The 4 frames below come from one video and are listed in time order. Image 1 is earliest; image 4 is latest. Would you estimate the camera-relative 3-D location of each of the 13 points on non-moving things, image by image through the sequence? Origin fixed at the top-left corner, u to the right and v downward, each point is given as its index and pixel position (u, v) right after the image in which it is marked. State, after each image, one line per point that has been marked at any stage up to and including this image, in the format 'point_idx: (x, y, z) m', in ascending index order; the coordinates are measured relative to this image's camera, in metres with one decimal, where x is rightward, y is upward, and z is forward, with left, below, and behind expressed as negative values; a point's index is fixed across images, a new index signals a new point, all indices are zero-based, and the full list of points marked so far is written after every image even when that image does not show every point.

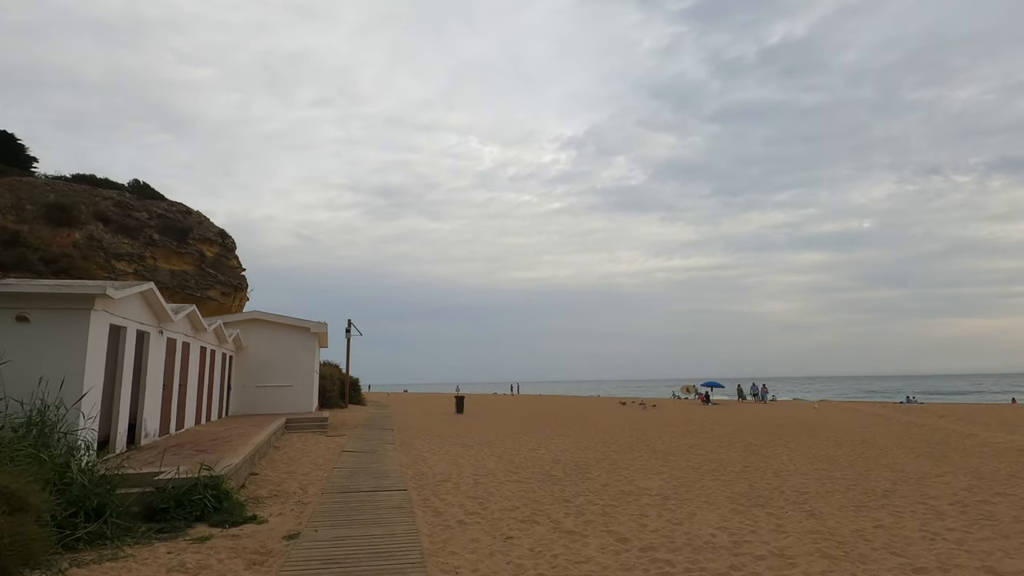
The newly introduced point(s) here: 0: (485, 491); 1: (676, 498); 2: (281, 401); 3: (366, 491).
0: (-0.5, -4.0, +11.0) m
1: (+3.1, -4.0, +10.5) m
2: (-6.1, -3.2, +15.4) m
3: (-2.6, -3.6, +9.9) m
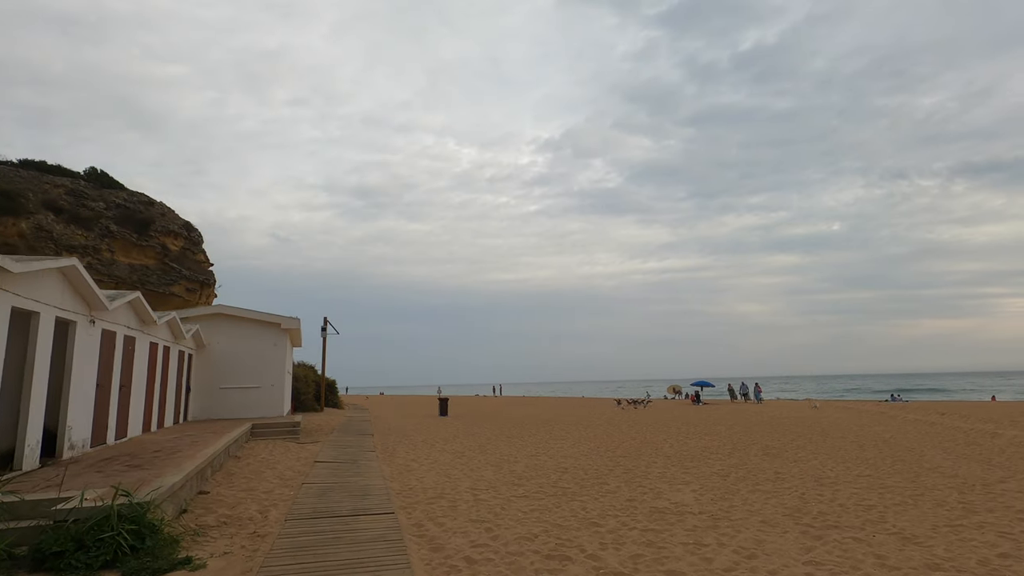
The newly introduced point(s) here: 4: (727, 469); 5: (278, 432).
0: (-0.4, -3.6, +8.9) m
1: (+3.3, -3.6, +8.6) m
2: (-6.1, -2.8, +13.1) m
3: (-2.3, -3.2, +7.7) m
4: (+5.5, -4.6, +14.2) m
5: (-5.3, -3.3, +12.6) m
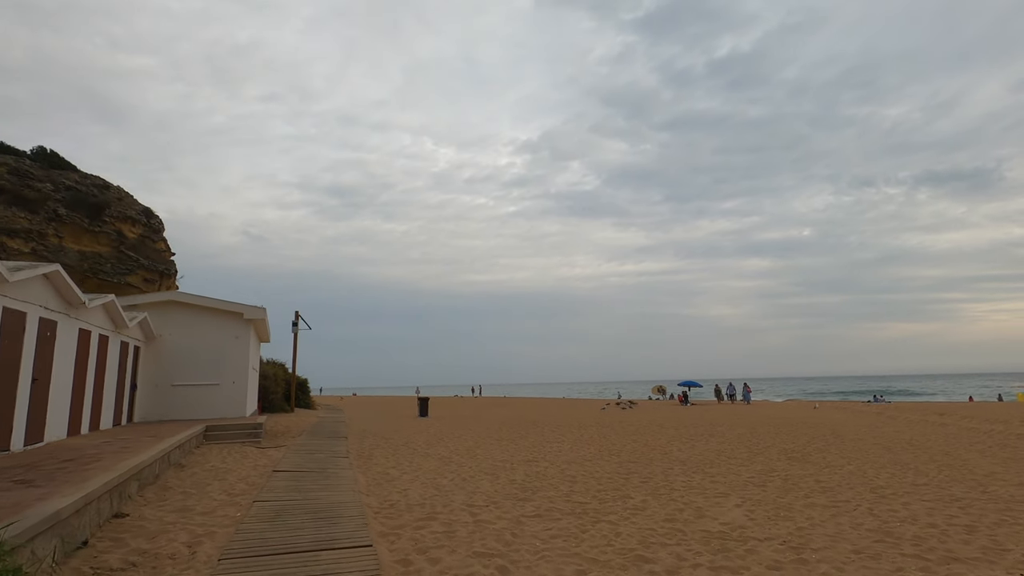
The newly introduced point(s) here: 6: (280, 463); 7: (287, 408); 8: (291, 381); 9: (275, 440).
0: (-0.2, -3.1, +6.8) m
1: (+3.5, -3.1, +6.6) m
2: (-6.1, -2.2, +10.7) m
3: (-2.1, -2.6, +5.5) m
4: (+5.5, -4.2, +12.3) m
5: (-5.2, -2.7, +10.3) m
6: (-3.8, -2.8, +9.2) m
7: (-7.5, -3.9, +18.3) m
8: (-7.8, -3.3, +19.5) m
9: (-5.7, -3.7, +13.4) m
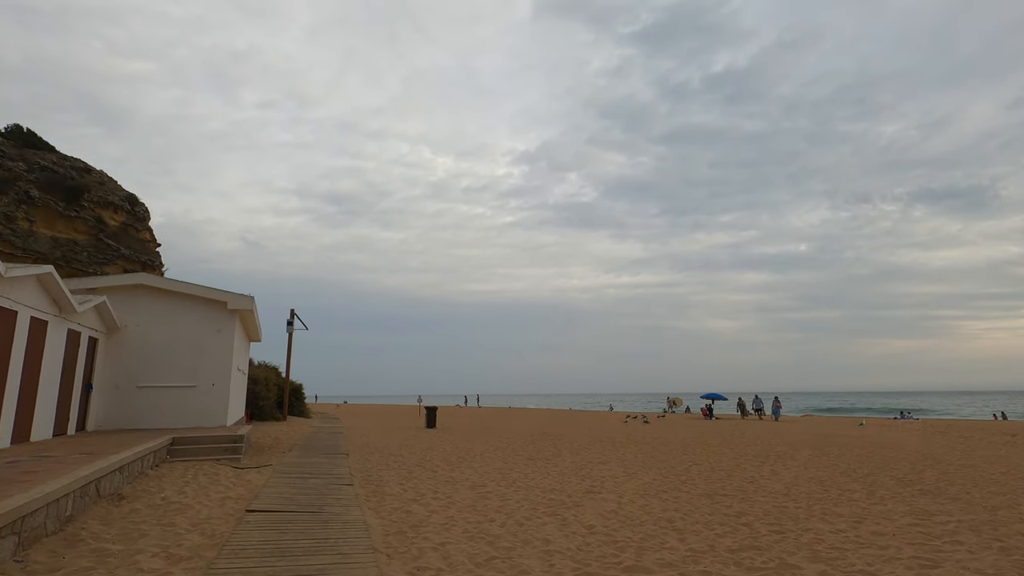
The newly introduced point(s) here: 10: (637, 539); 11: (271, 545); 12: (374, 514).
0: (+1.0, -2.5, +3.2) m
1: (+4.7, -2.5, +3.1) m
2: (-4.9, -1.6, +7.1) m
3: (-0.9, -2.0, +2.0) m
4: (+6.6, -3.8, +8.7) m
5: (-4.0, -2.1, +6.8) m
6: (-2.6, -2.2, +5.7) m
7: (-6.4, -3.4, +14.7) m
8: (-6.6, -2.7, +15.9) m
9: (-4.6, -3.1, +9.8) m
10: (+1.8, -3.4, +7.7) m
11: (-2.3, -2.5, +5.2) m
12: (-2.0, -3.3, +8.1) m
